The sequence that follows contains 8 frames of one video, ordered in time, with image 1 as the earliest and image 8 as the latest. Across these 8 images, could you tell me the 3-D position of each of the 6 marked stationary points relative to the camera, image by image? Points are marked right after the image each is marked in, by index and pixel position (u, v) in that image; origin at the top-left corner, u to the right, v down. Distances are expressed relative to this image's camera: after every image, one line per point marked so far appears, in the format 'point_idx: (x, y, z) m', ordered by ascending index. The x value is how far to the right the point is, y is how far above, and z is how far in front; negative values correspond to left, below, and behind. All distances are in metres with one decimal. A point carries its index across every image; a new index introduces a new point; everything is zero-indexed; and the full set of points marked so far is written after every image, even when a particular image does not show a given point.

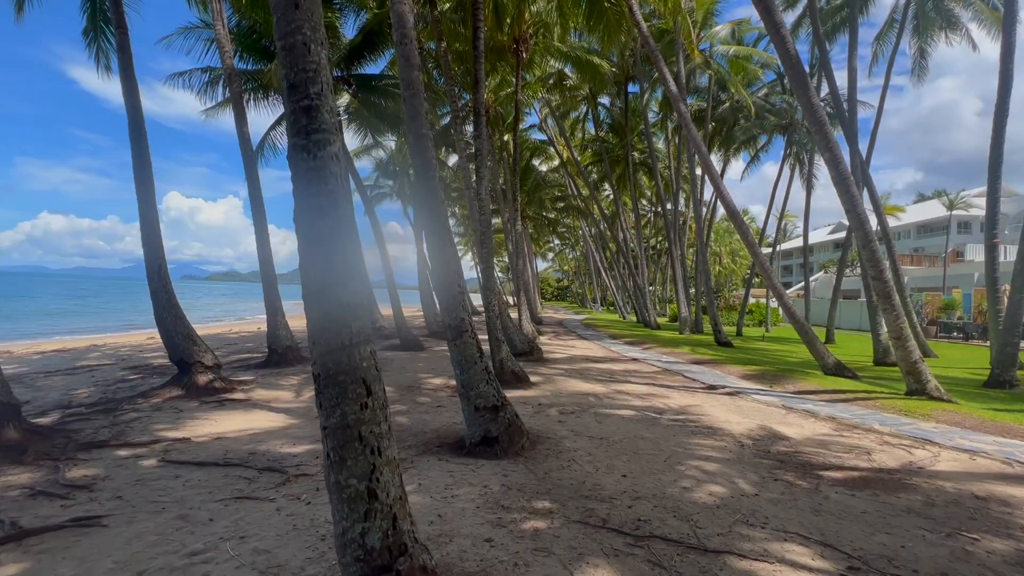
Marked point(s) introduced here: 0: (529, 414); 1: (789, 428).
0: (+0.3, -2.1, +7.8) m
1: (+4.3, -2.2, +7.4) m
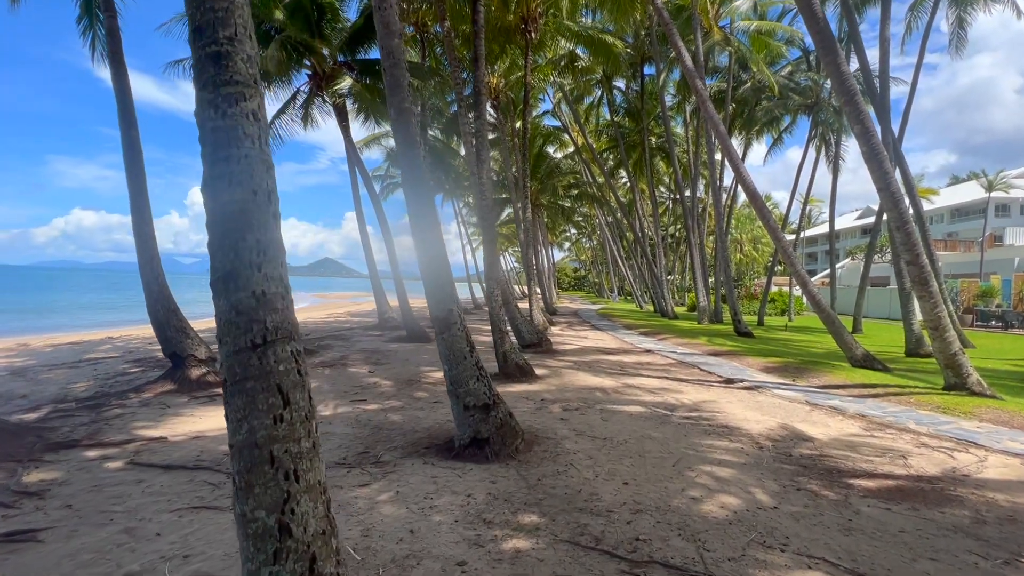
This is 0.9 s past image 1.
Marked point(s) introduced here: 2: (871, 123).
0: (+0.3, -1.9, +7.4) m
1: (+4.3, -2.0, +6.7) m
2: (+6.4, +2.9, +8.4) m
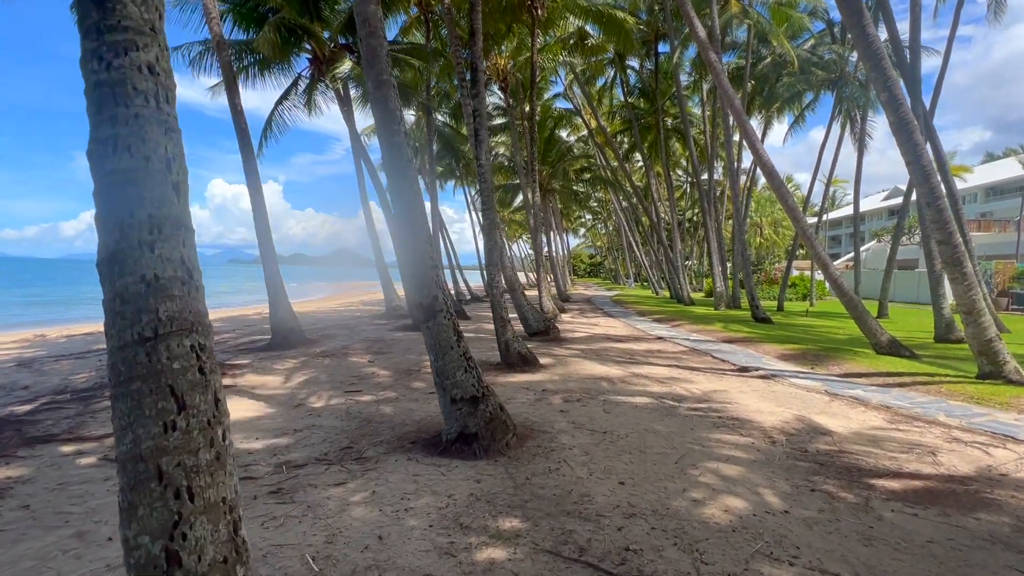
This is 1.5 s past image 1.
0: (+0.3, -1.7, +7.0) m
1: (+4.3, -1.8, +6.3) m
2: (+6.4, +3.2, +7.7) m
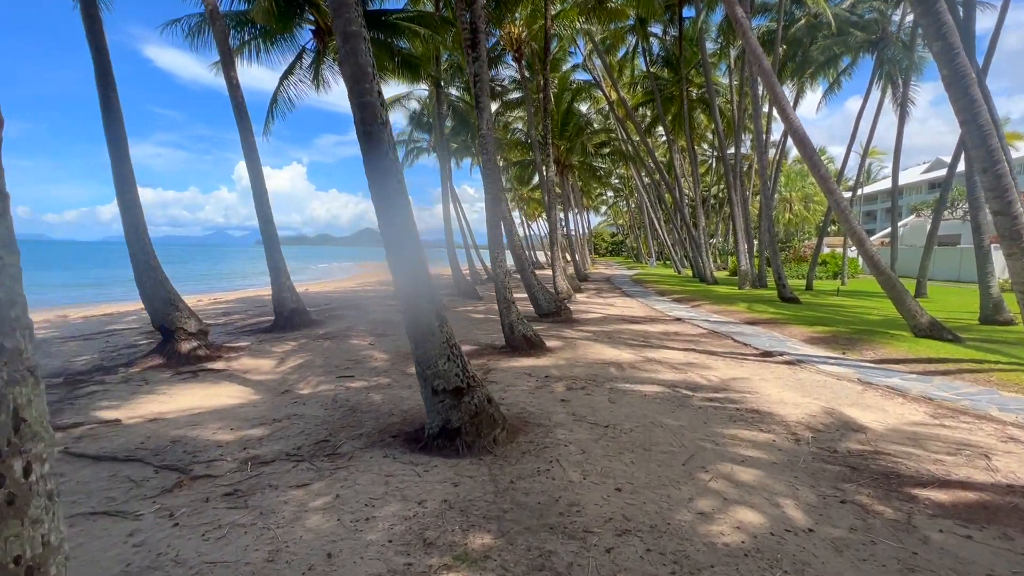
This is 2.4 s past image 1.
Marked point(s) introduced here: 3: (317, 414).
0: (+0.2, -1.4, +6.5) m
1: (+4.2, -1.5, +5.6) m
2: (+6.3, +3.6, +6.7) m
3: (-2.3, -1.5, +5.6) m
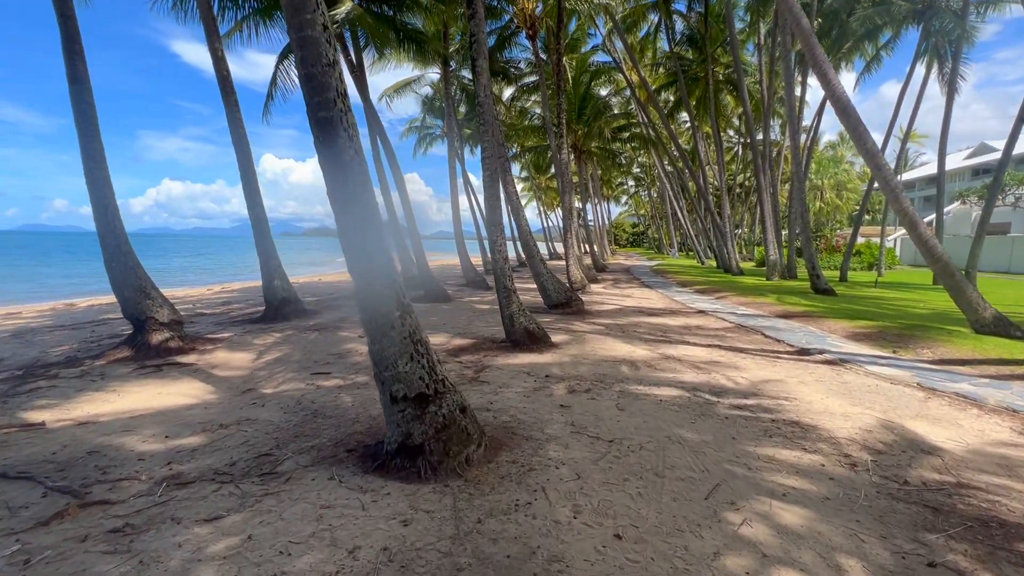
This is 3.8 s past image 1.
0: (+0.2, -1.2, +5.6) m
1: (+4.1, -1.4, +4.5) m
2: (+6.3, +3.7, +5.5) m
3: (-2.4, -1.3, +4.8) m
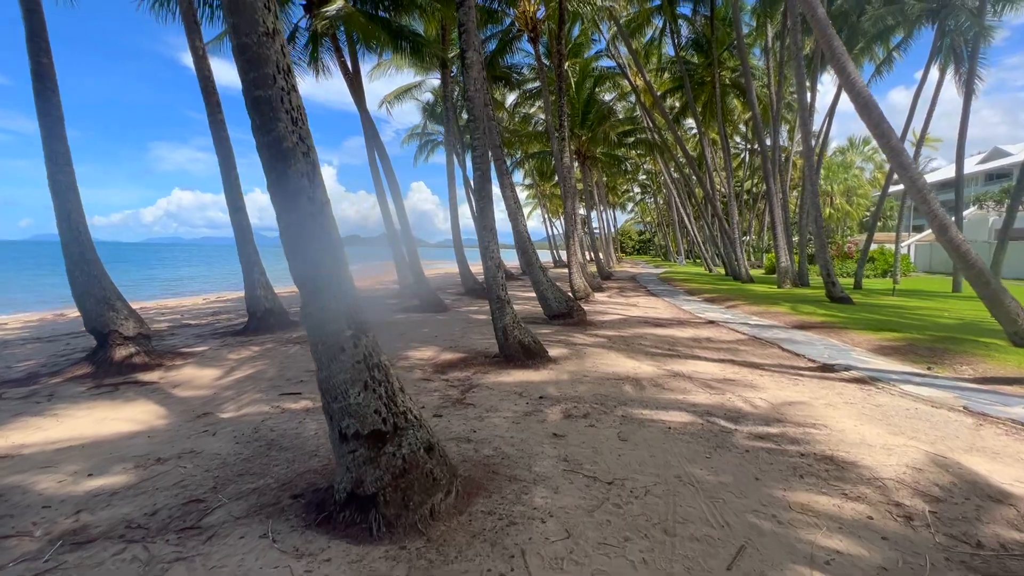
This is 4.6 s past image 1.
0: (0.0, -1.4, +5.0) m
1: (+3.9, -1.4, +3.8) m
2: (+6.1, +3.6, +4.8) m
3: (-2.6, -1.4, +4.2) m
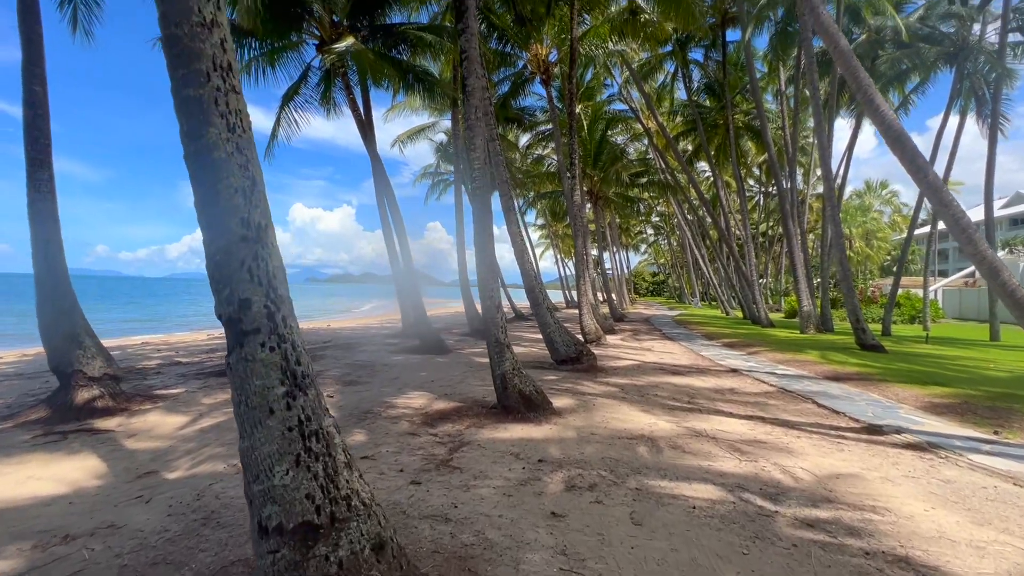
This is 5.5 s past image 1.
0: (0.0, -1.8, +4.2) m
1: (+3.8, -1.8, +2.9) m
2: (+6.1, +3.1, +4.3) m
3: (-2.7, -1.7, +3.4) m
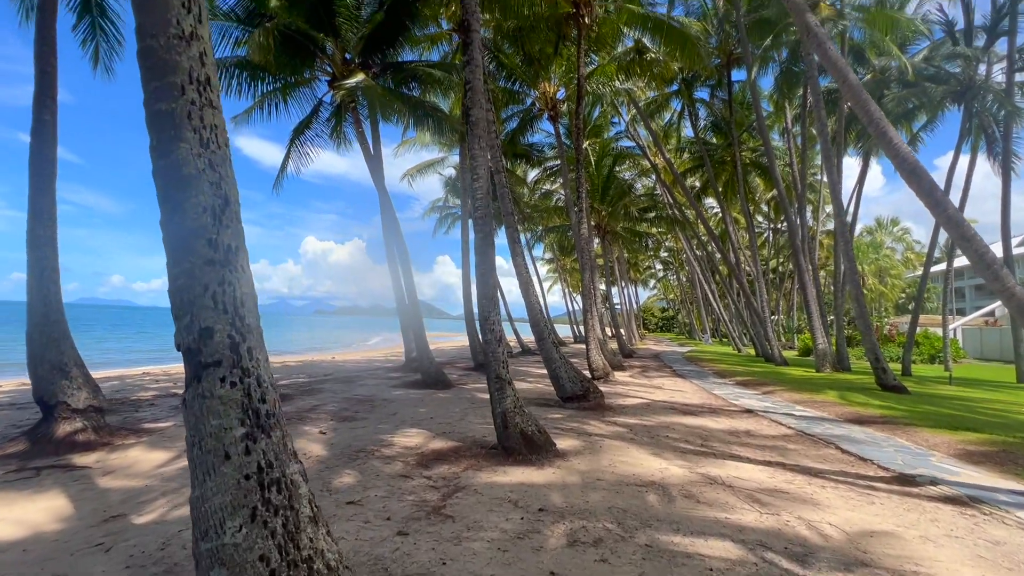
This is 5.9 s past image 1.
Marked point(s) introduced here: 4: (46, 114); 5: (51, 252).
0: (-0.1, -2.0, +3.8) m
1: (+3.8, -2.0, +2.4) m
2: (+6.2, +2.8, +4.1) m
3: (-2.7, -1.9, +3.1) m
4: (-7.2, +2.7, +7.2) m
5: (-6.8, +0.5, +6.9) m
